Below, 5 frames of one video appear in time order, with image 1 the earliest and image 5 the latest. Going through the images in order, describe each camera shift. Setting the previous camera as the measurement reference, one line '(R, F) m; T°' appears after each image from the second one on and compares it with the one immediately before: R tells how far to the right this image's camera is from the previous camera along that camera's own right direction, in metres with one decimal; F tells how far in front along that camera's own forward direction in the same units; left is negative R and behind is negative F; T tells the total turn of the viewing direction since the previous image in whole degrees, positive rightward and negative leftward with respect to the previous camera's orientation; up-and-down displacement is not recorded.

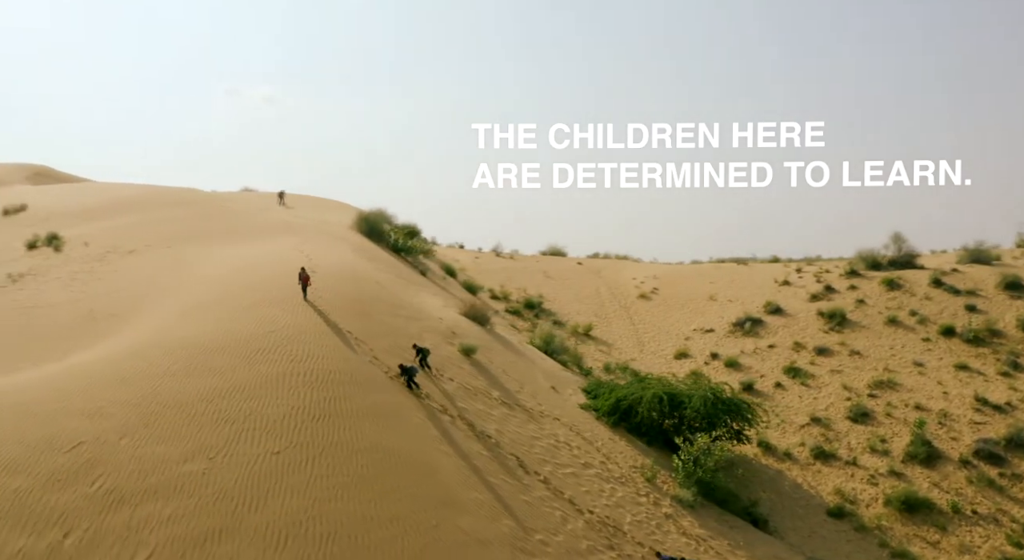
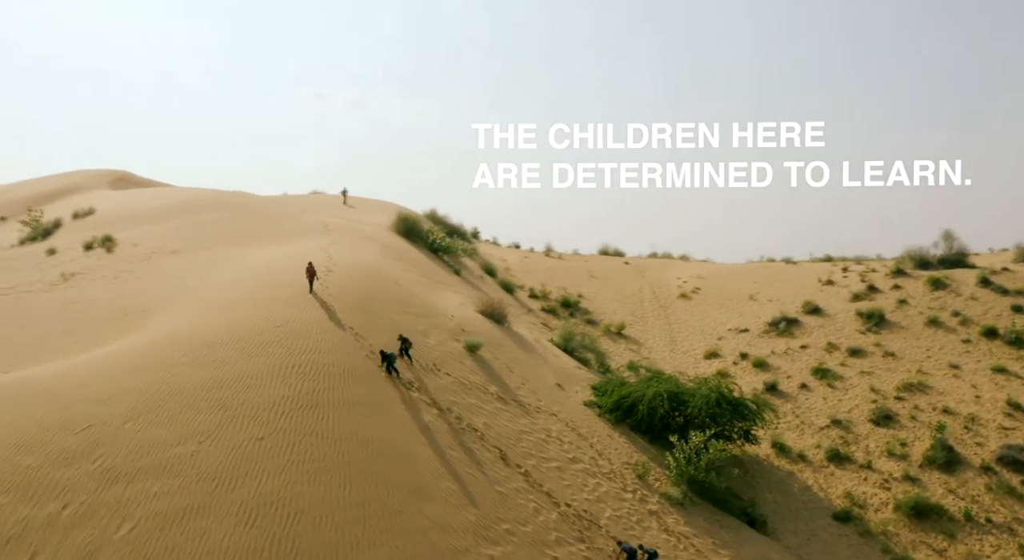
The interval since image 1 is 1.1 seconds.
(+1.4, -0.2) m; -6°
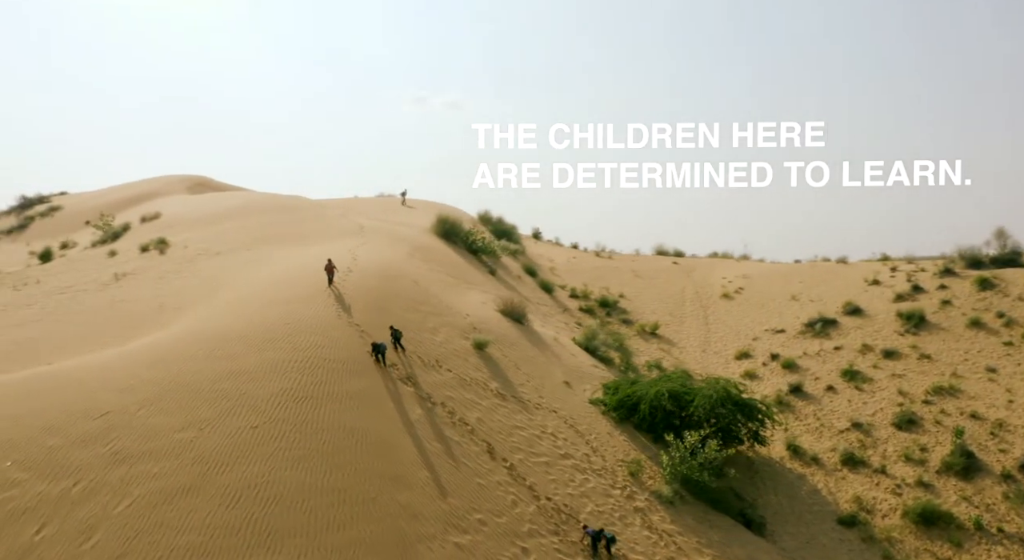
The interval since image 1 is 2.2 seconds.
(+1.3, -0.2) m; -6°
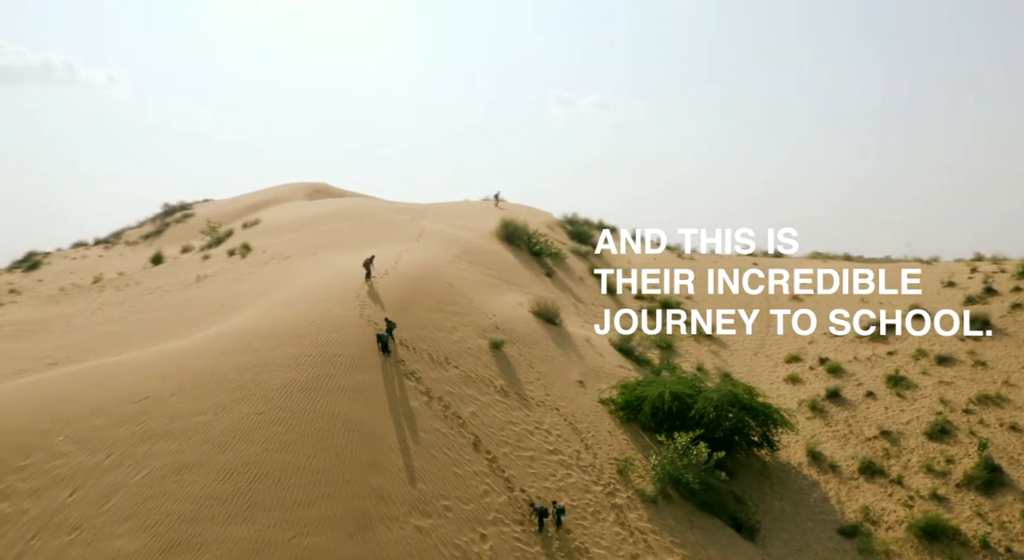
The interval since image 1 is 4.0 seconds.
(+2.2, -0.4) m; -10°
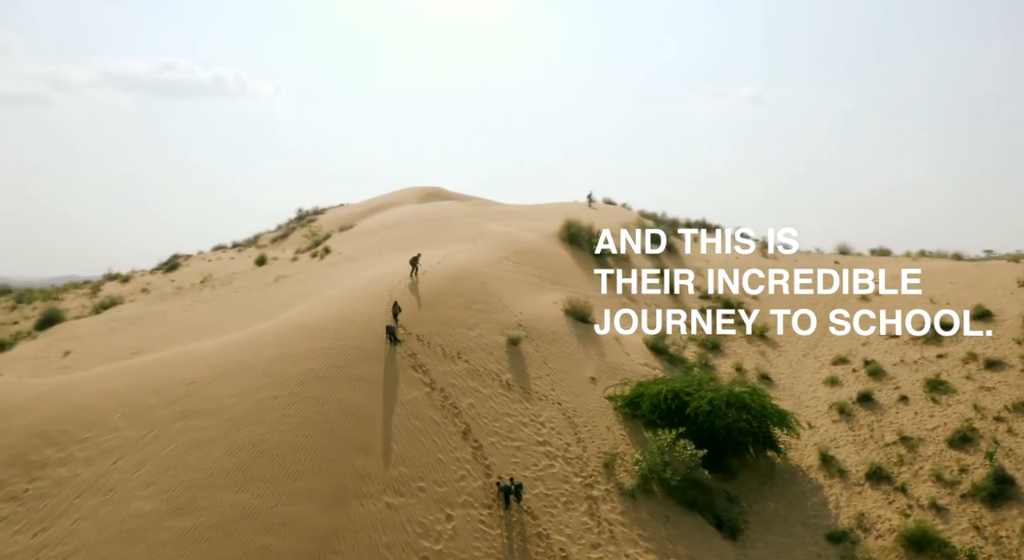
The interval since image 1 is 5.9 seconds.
(+2.4, -0.5) m; -10°
